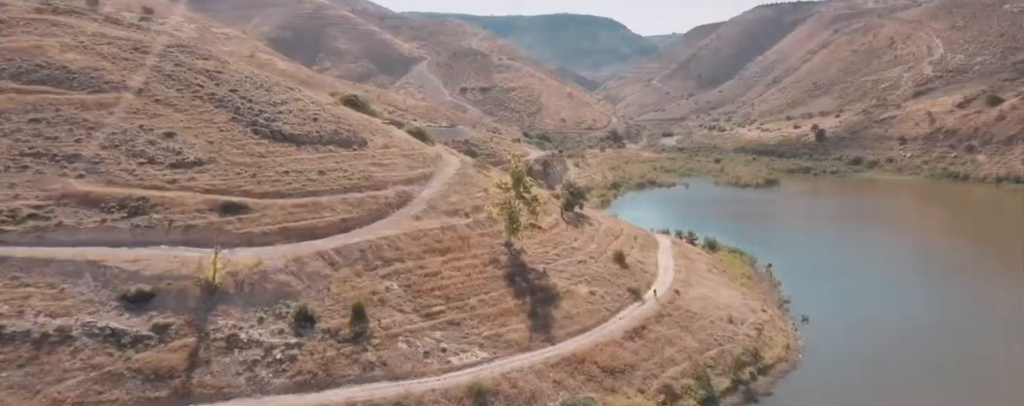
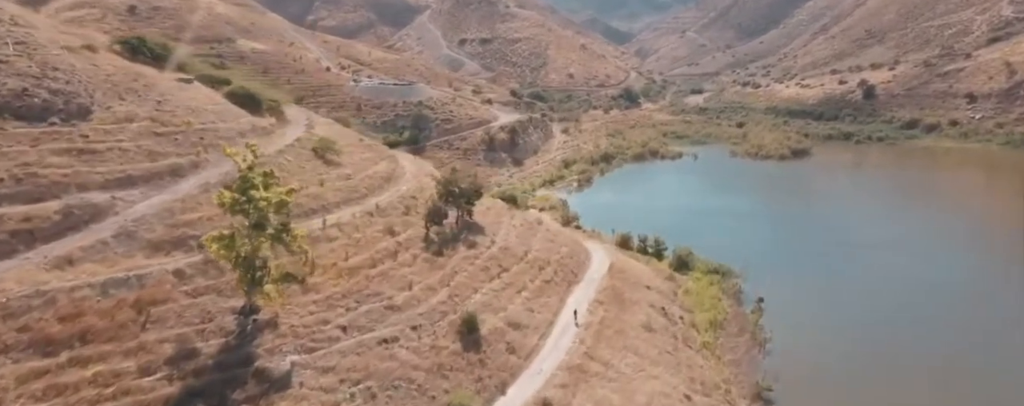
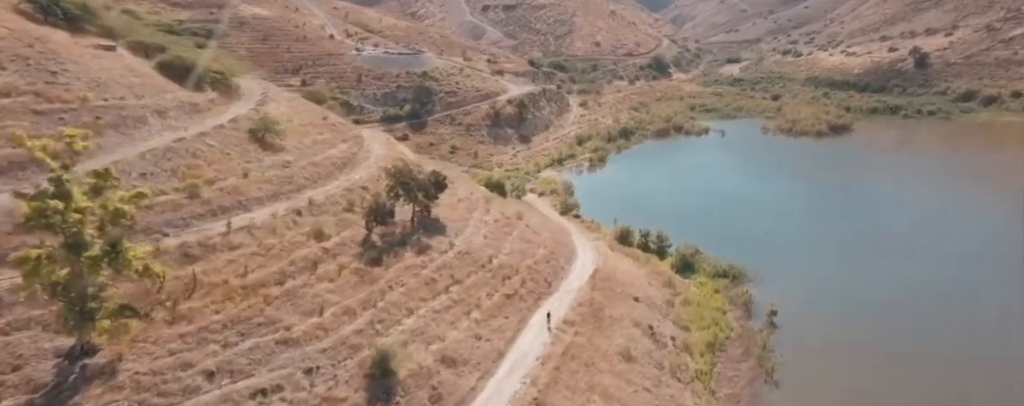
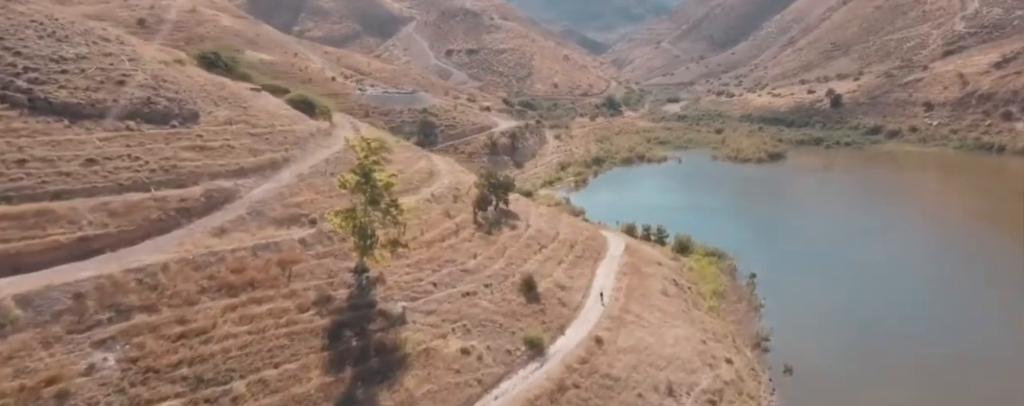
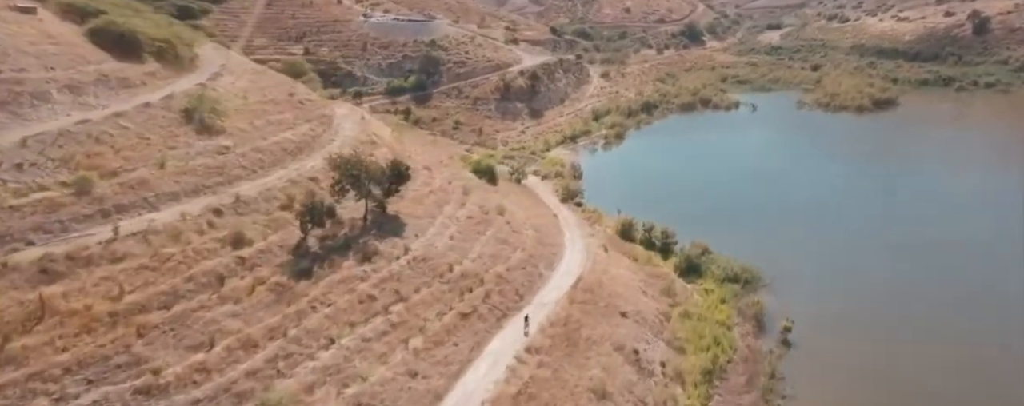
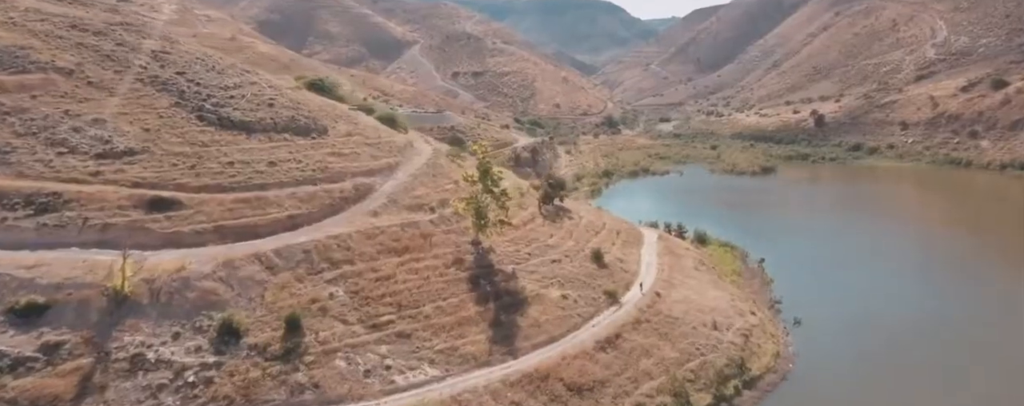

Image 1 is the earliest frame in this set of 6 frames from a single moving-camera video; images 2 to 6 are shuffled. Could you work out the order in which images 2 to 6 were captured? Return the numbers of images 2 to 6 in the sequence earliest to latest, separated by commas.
6, 4, 2, 3, 5
